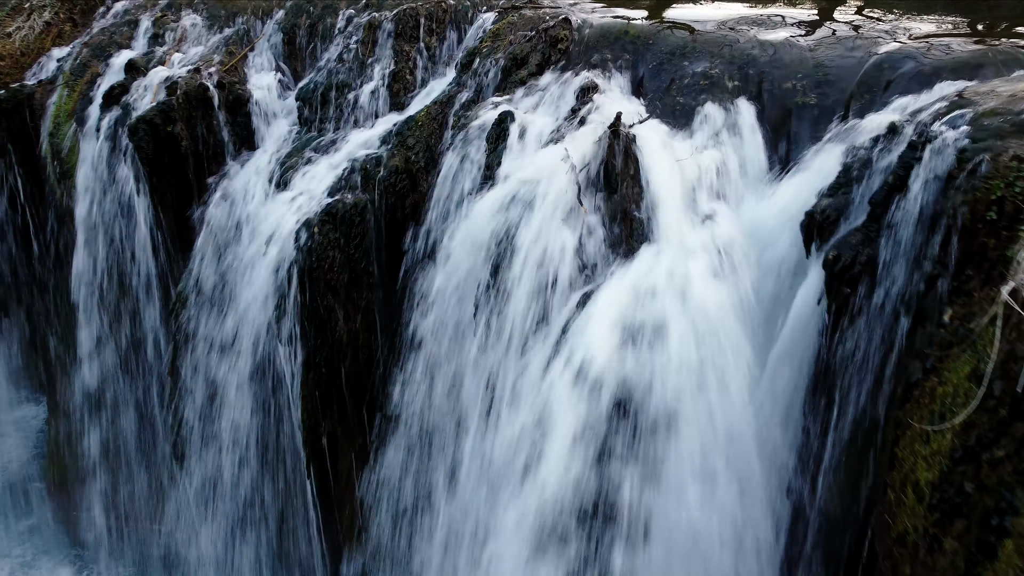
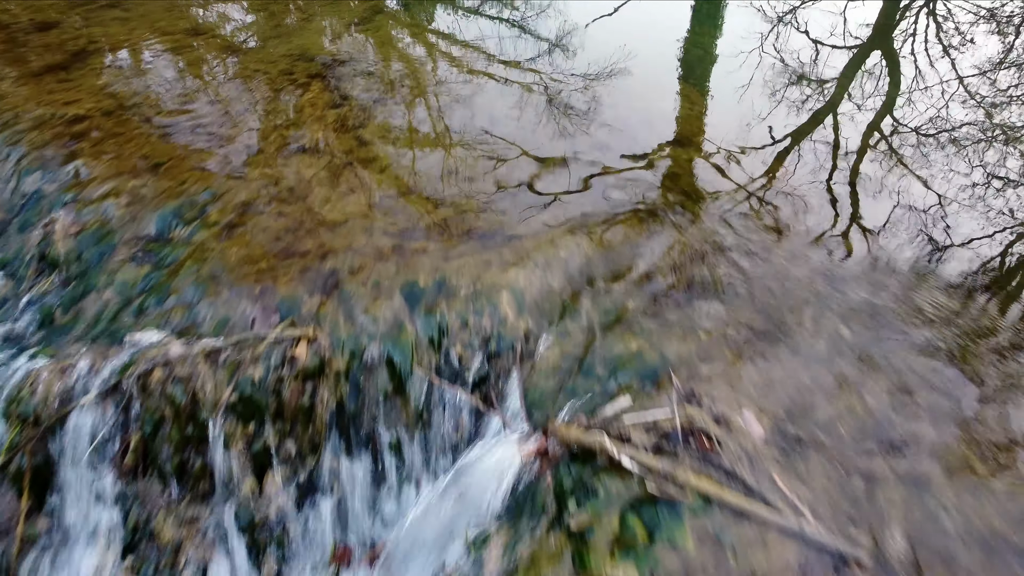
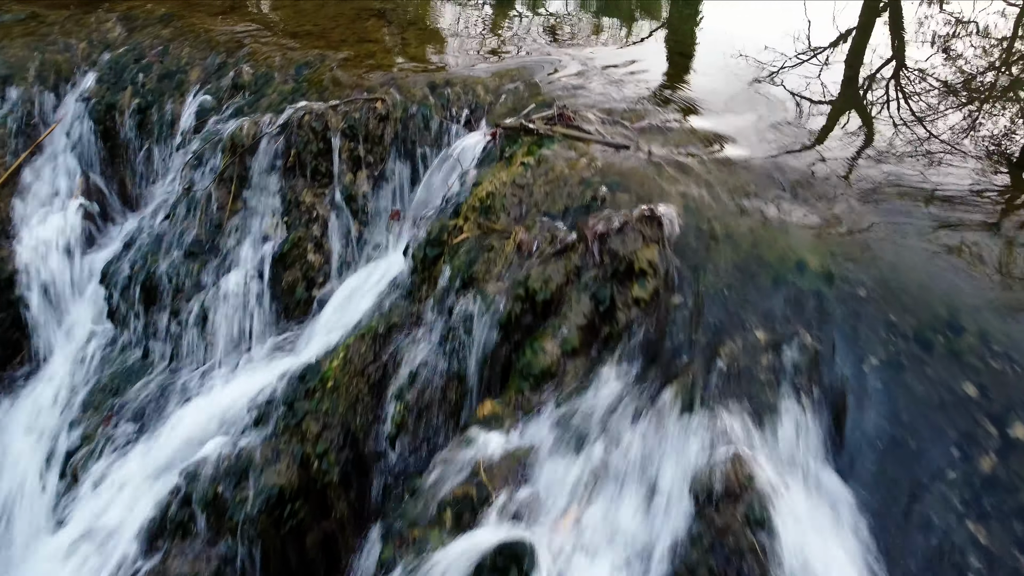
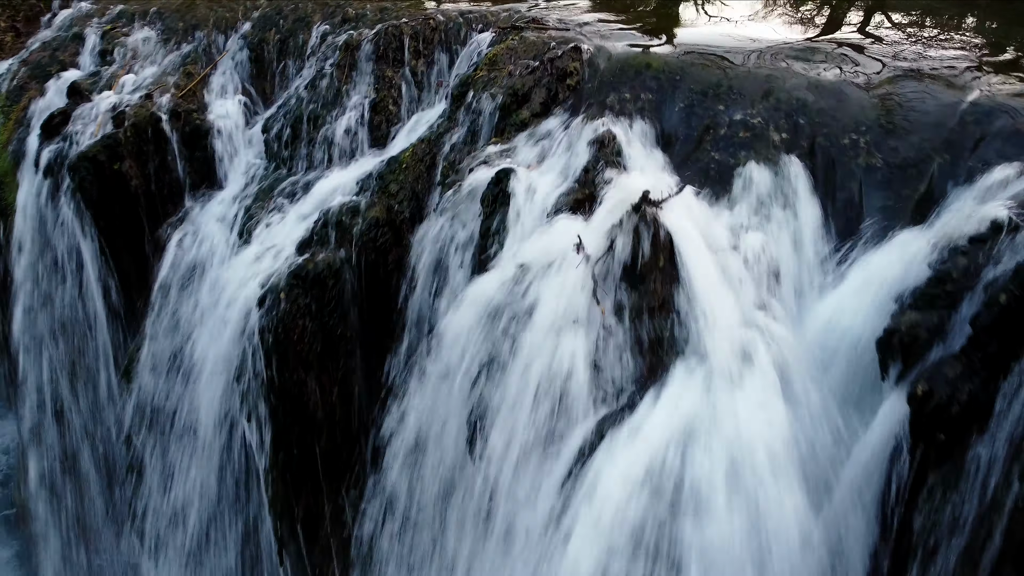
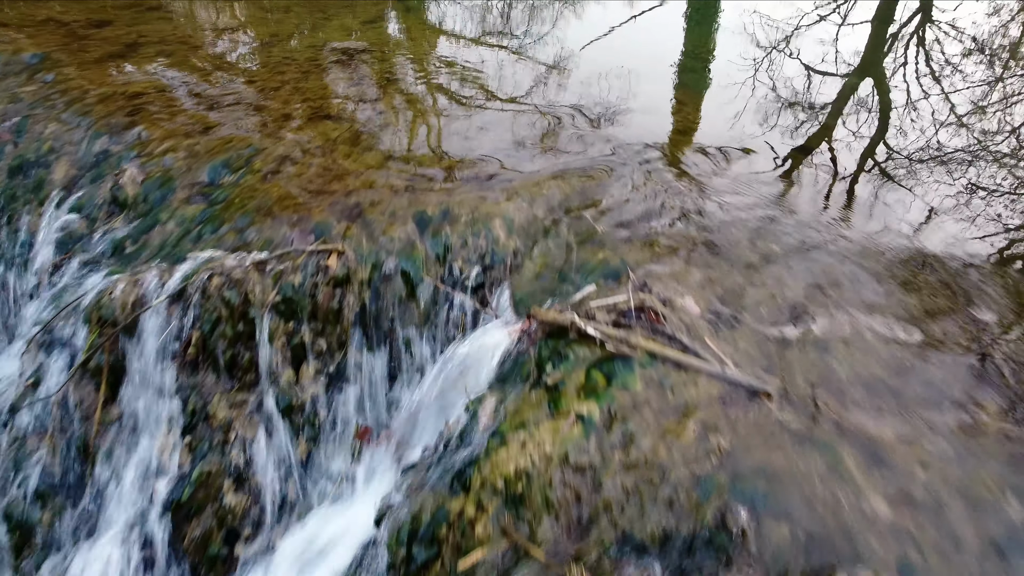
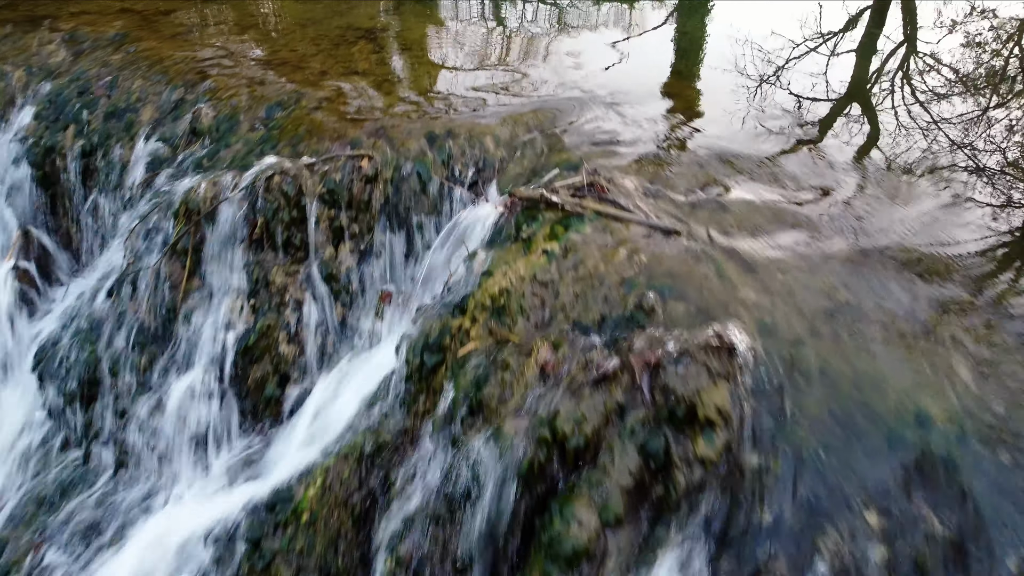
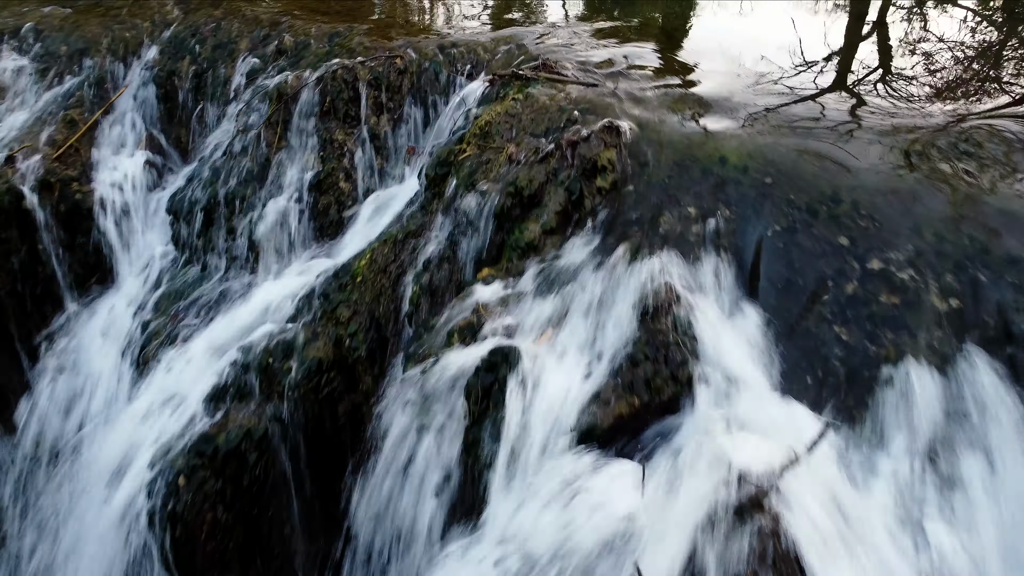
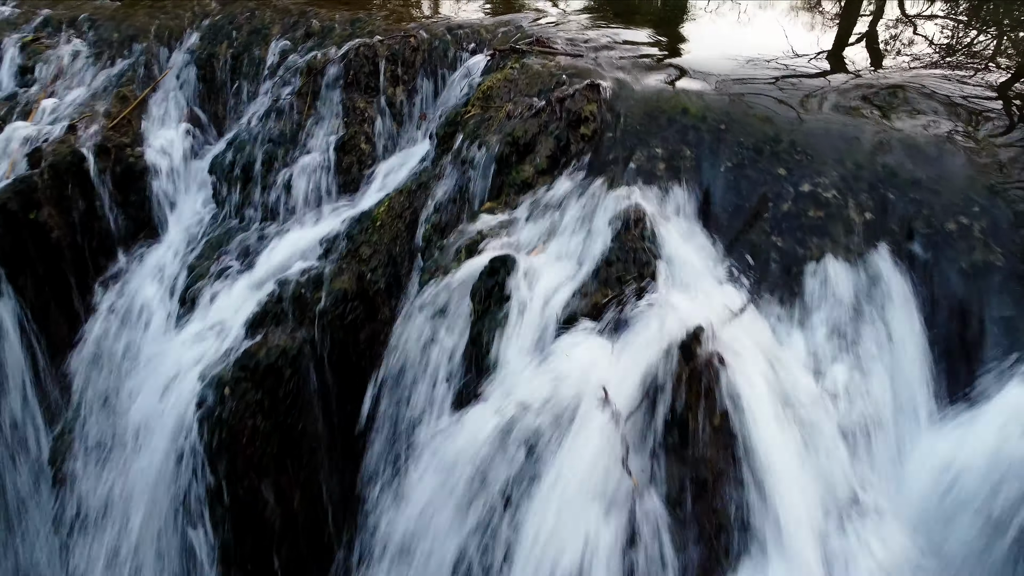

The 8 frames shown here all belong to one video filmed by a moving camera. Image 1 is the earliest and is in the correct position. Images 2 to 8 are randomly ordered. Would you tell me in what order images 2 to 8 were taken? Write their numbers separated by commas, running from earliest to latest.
4, 8, 7, 3, 6, 5, 2
